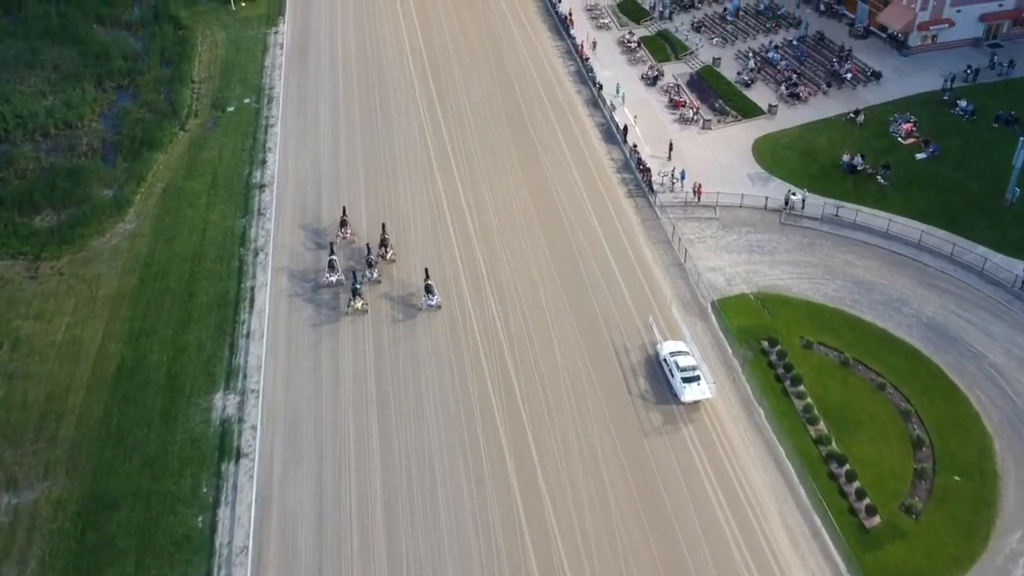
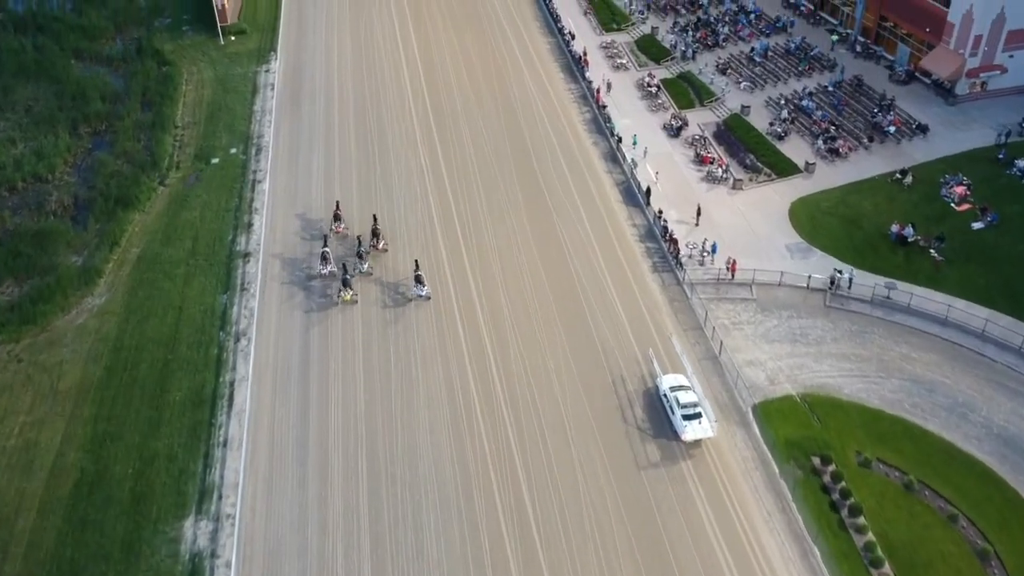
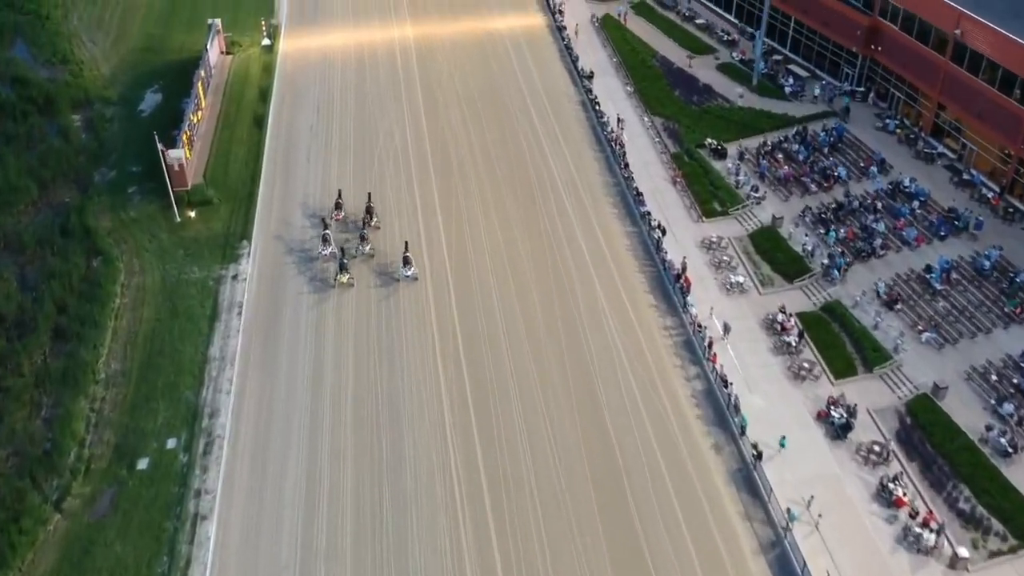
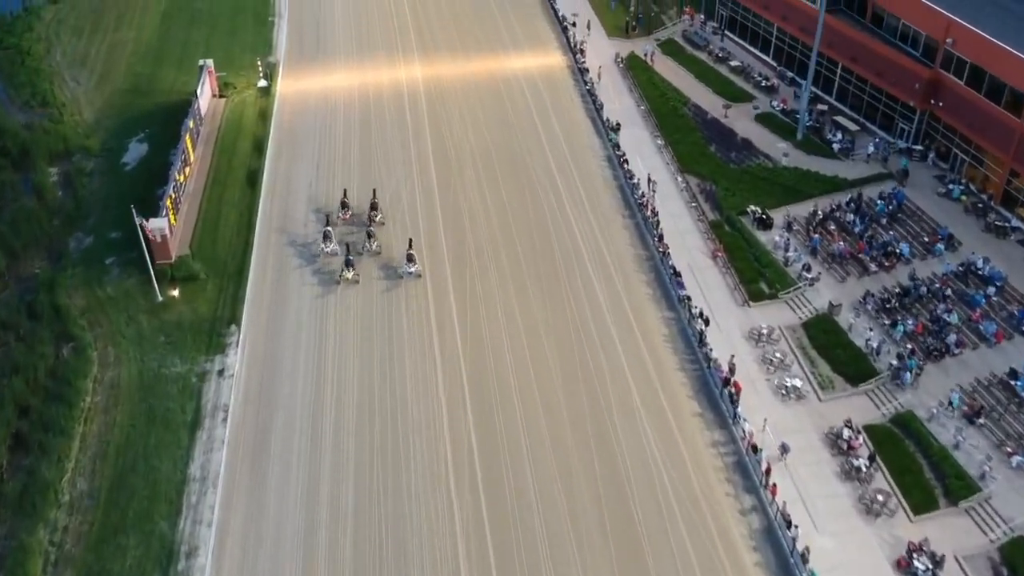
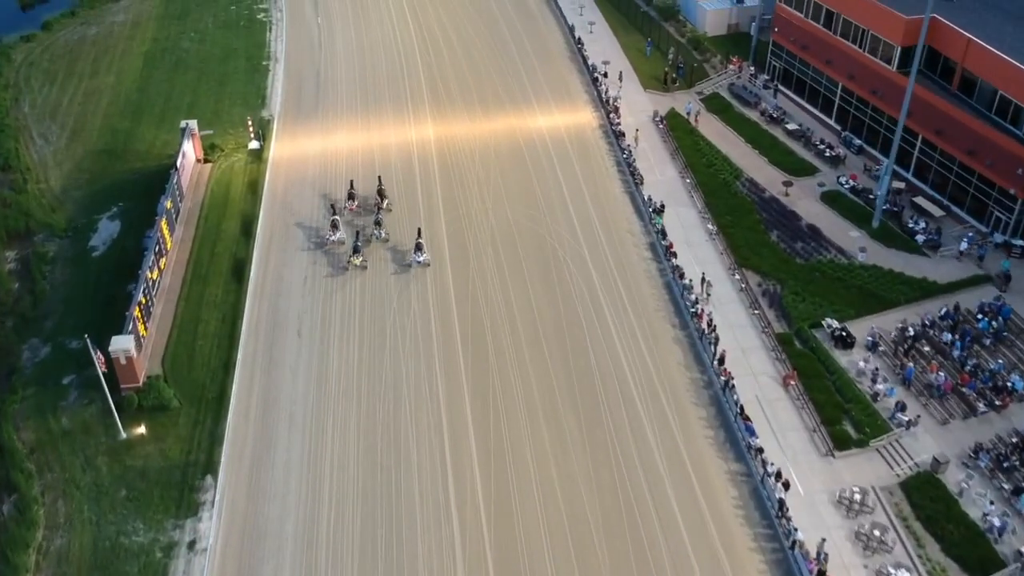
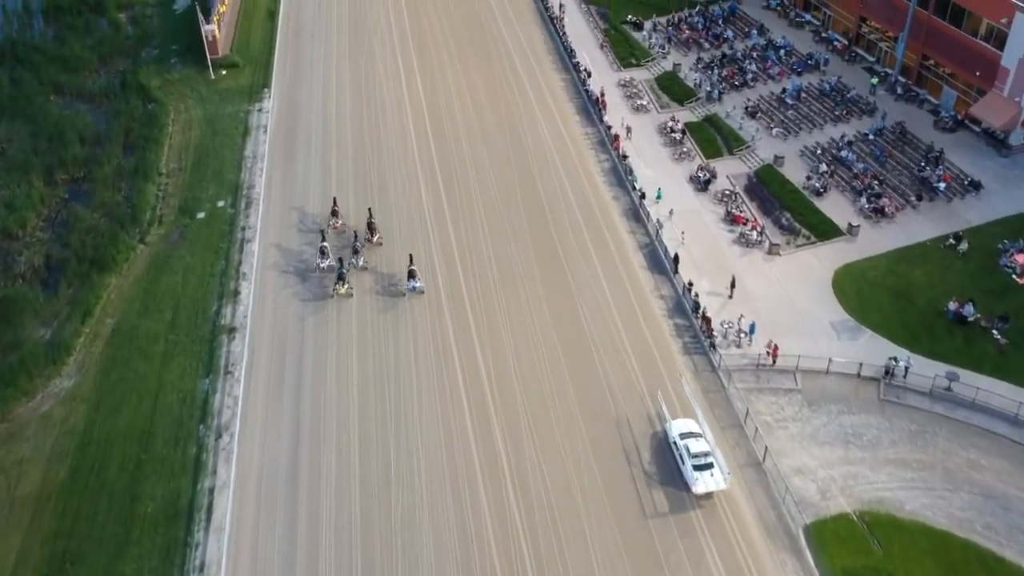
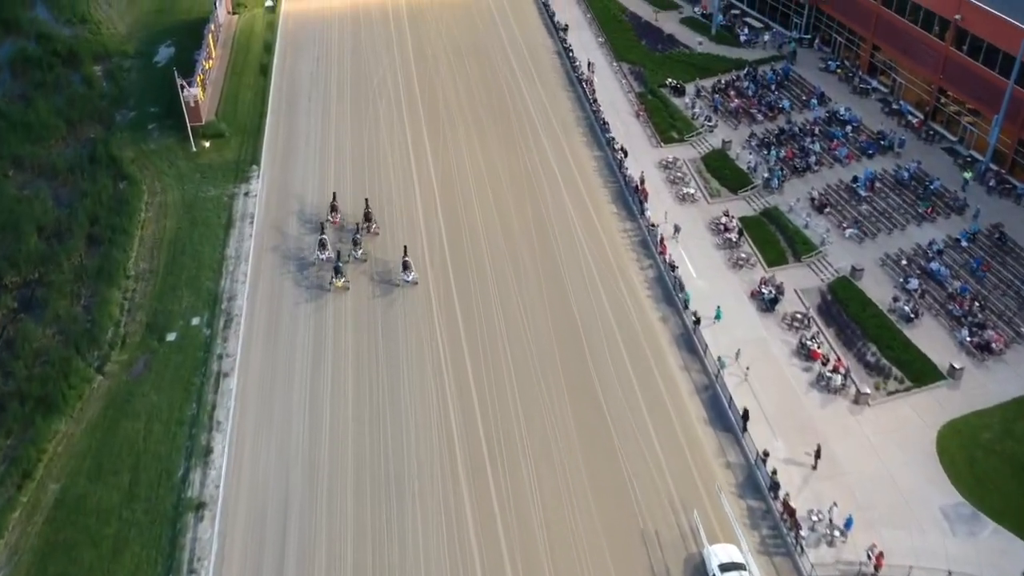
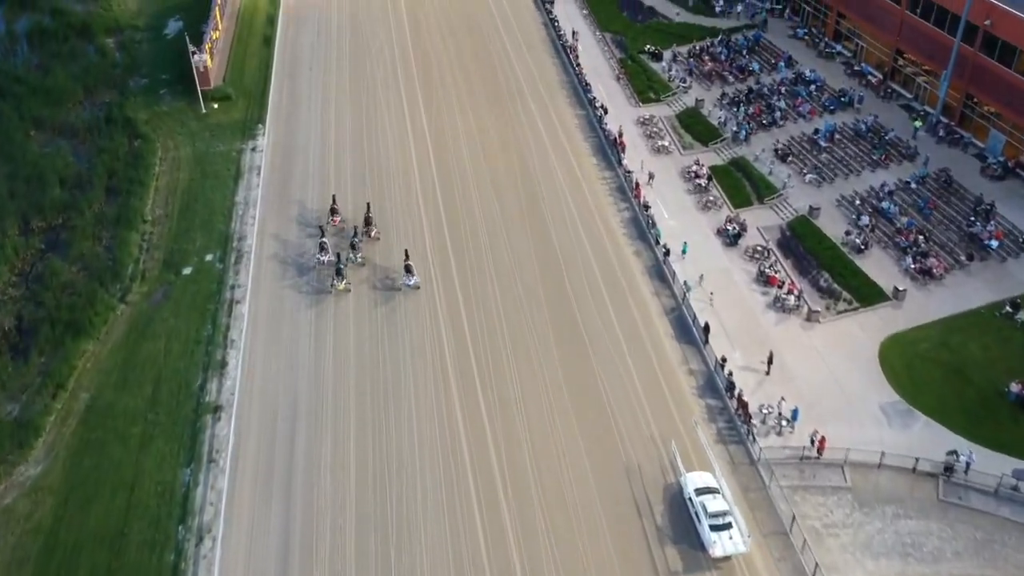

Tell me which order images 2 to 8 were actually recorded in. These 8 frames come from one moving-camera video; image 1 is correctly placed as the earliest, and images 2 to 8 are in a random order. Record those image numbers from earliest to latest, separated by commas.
2, 6, 8, 7, 3, 4, 5
